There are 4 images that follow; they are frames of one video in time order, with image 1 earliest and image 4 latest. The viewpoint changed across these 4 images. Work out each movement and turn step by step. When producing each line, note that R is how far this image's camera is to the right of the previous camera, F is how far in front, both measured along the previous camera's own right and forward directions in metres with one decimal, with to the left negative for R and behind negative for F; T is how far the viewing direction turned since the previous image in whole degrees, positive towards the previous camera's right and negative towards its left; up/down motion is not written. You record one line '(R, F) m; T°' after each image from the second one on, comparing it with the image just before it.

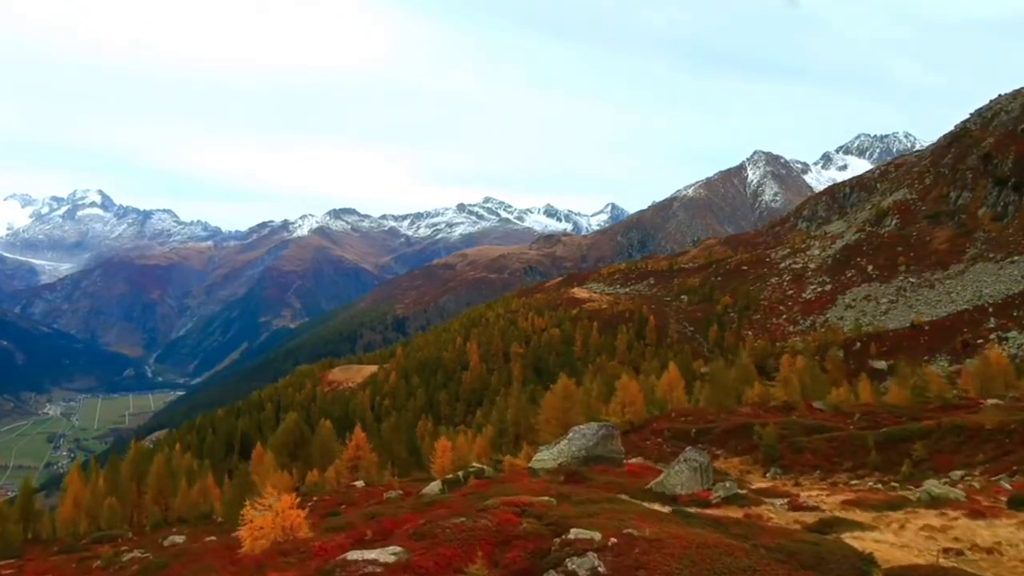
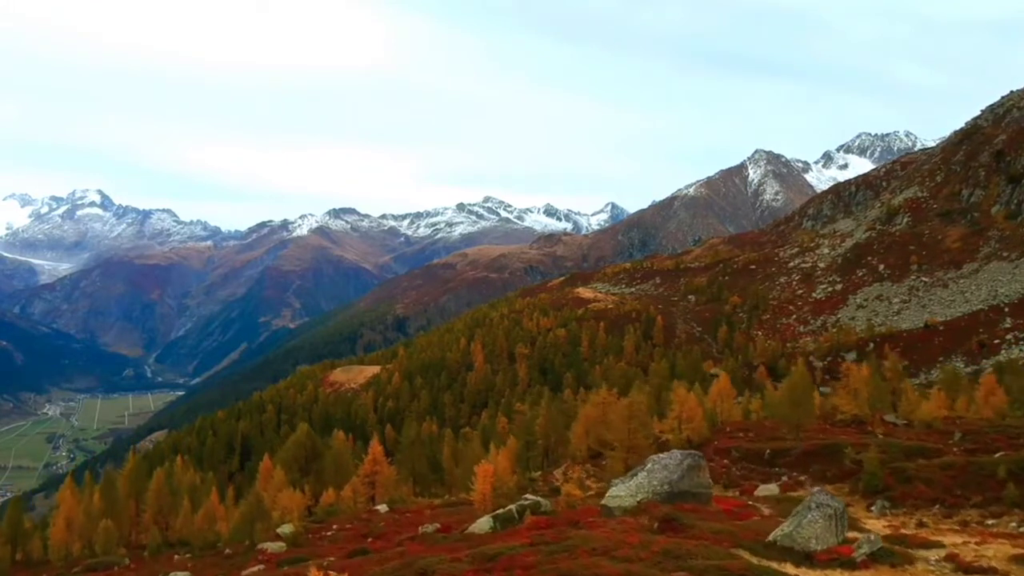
(-1.8, +3.5) m; 0°
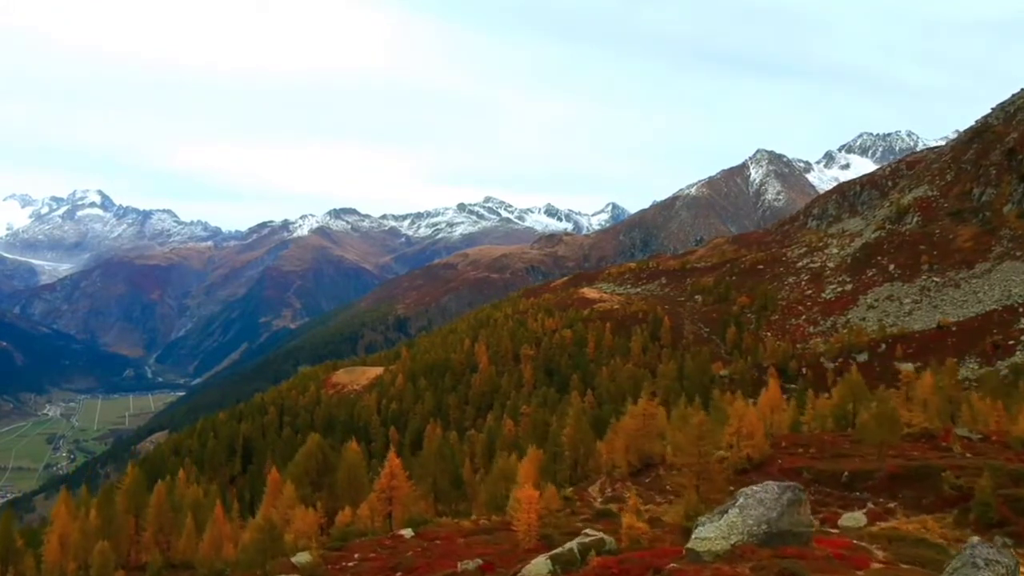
(-1.4, +2.8) m; 0°
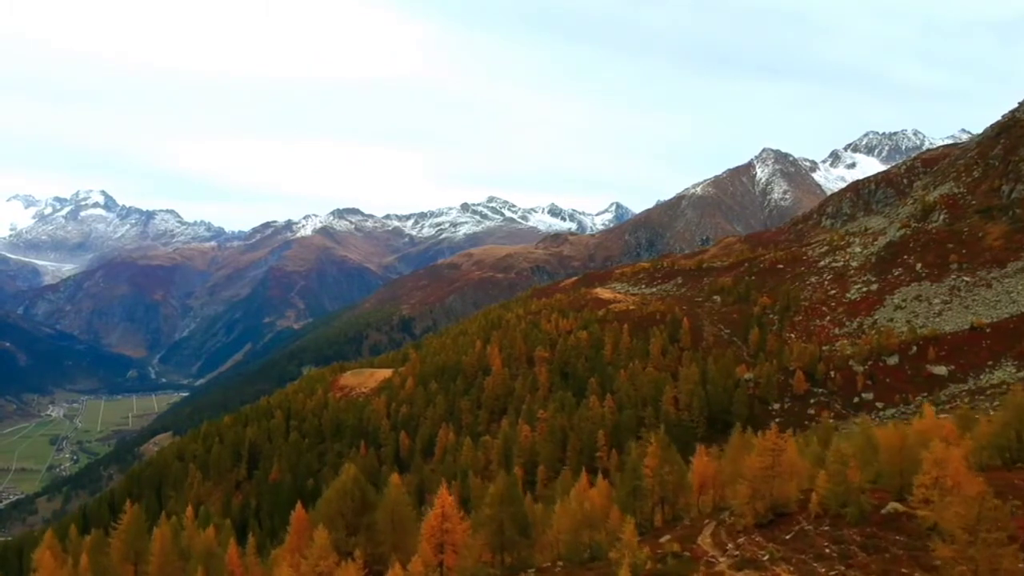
(-3.3, +6.4) m; 0°
